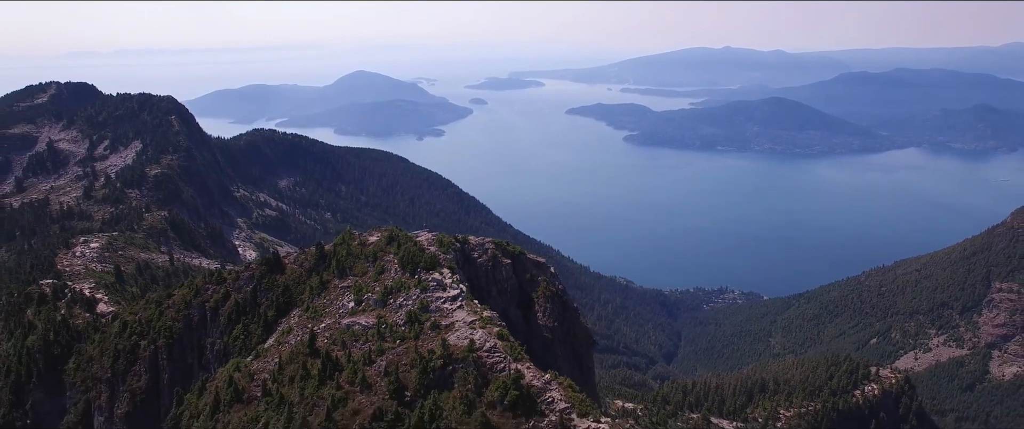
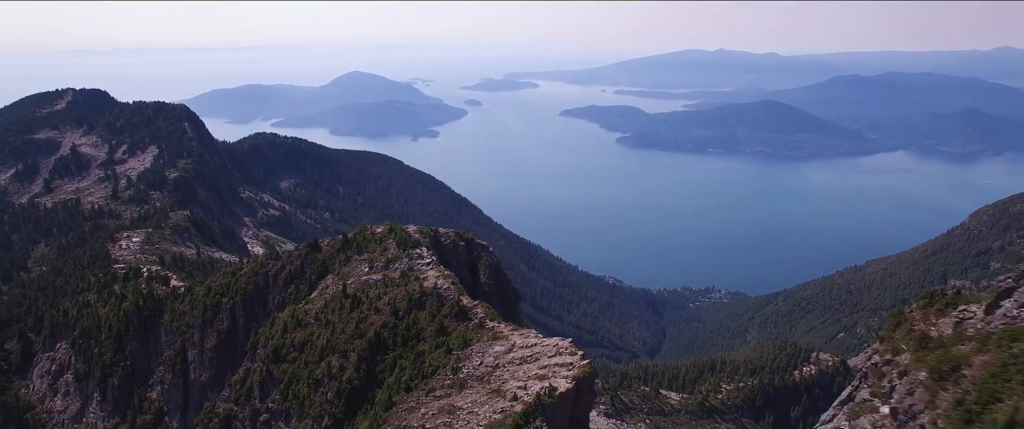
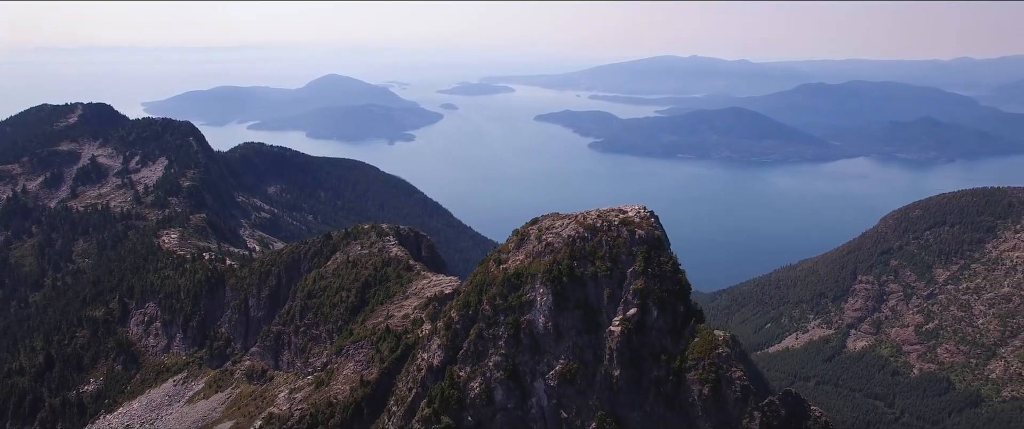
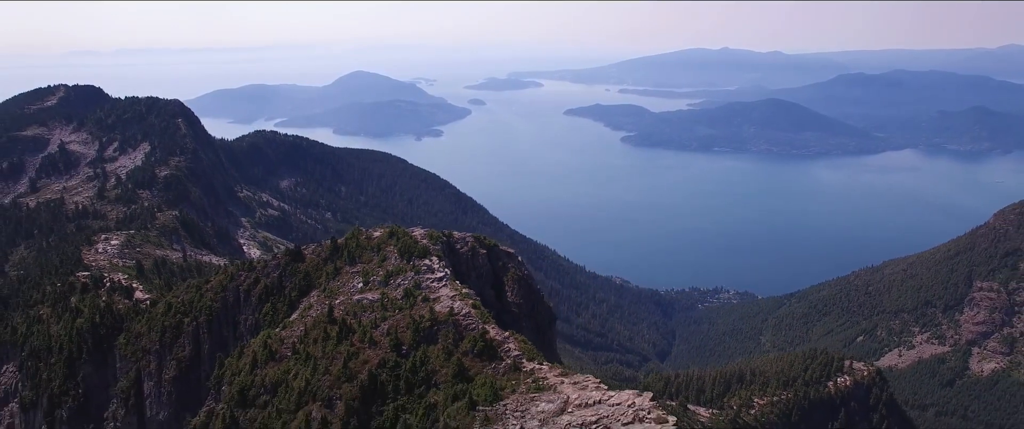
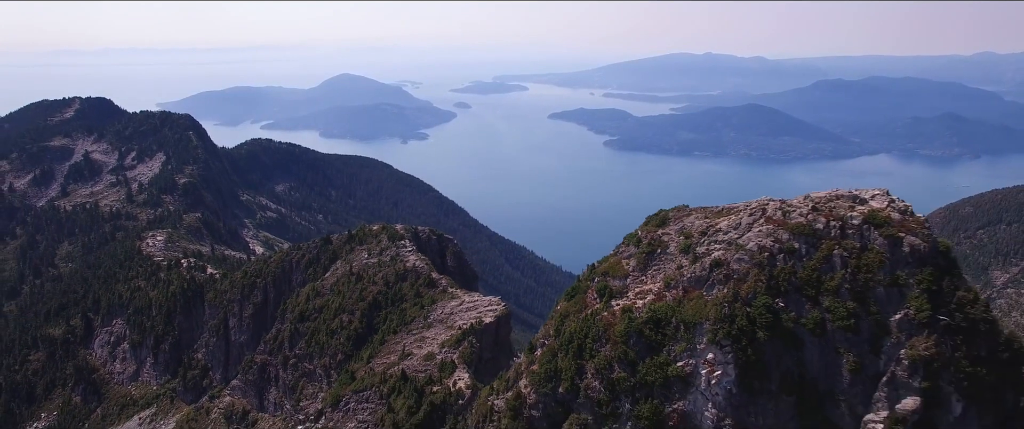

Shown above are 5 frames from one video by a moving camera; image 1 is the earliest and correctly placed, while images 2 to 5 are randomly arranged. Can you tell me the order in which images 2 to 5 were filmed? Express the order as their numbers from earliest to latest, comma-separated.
4, 2, 5, 3
